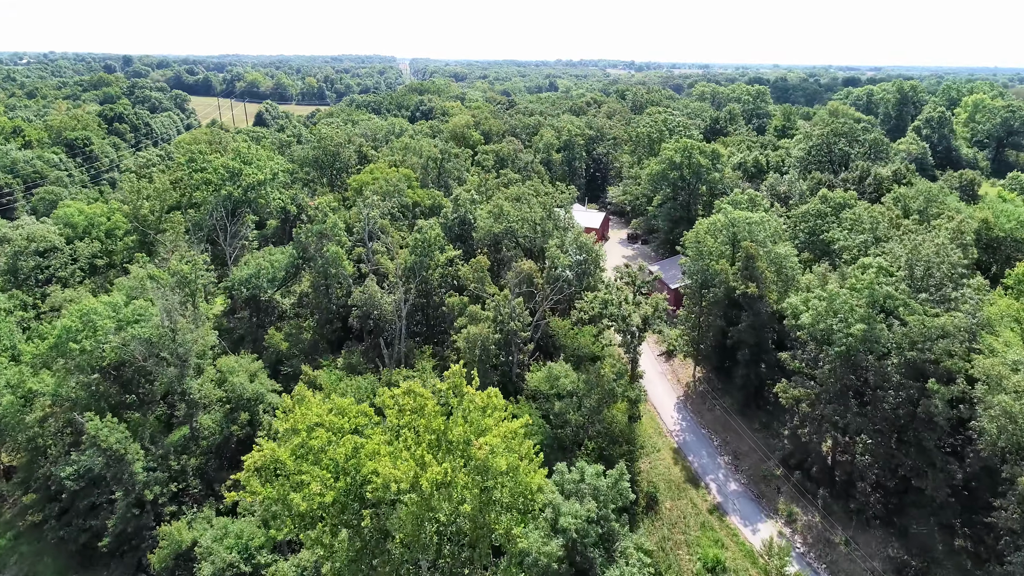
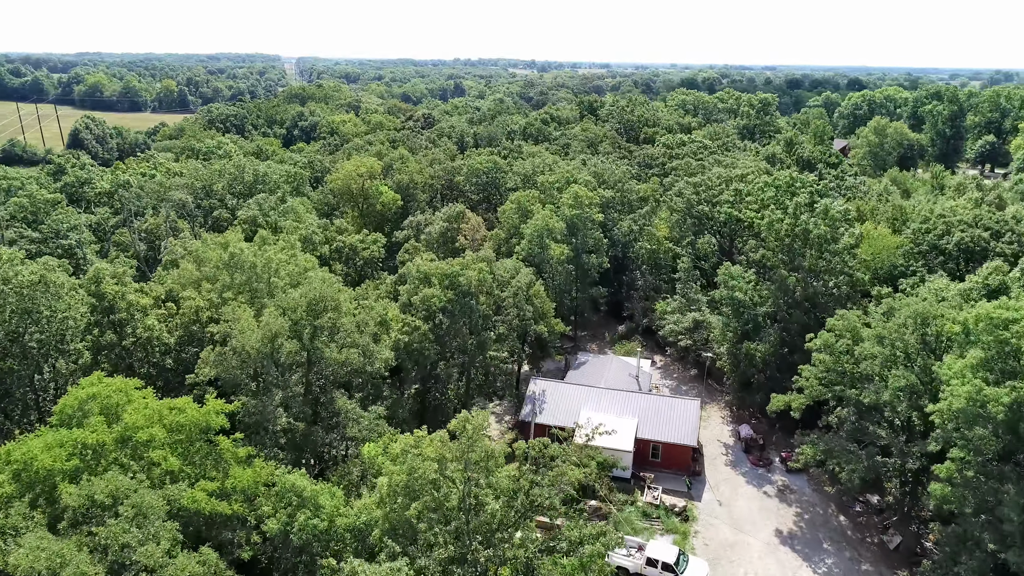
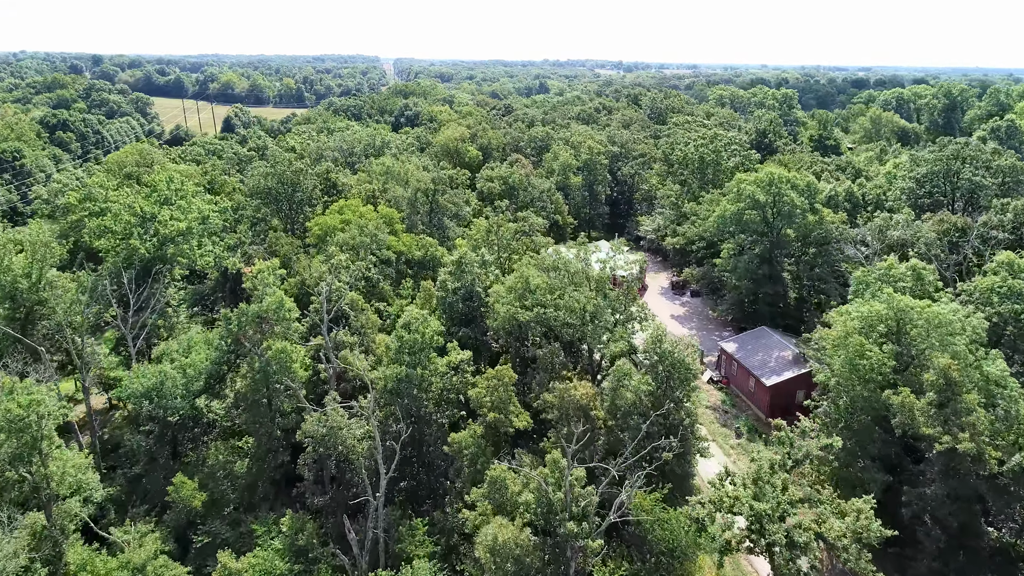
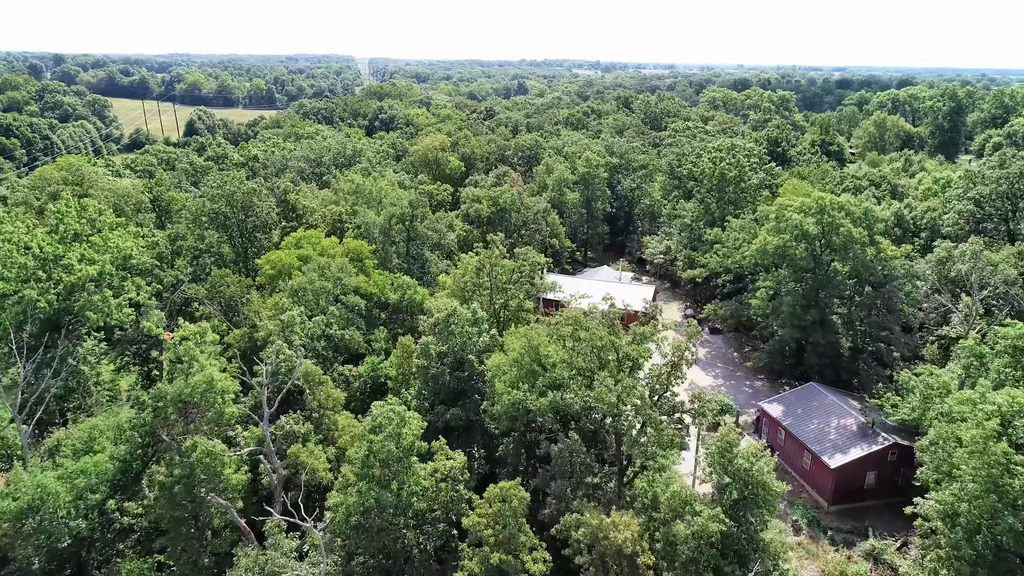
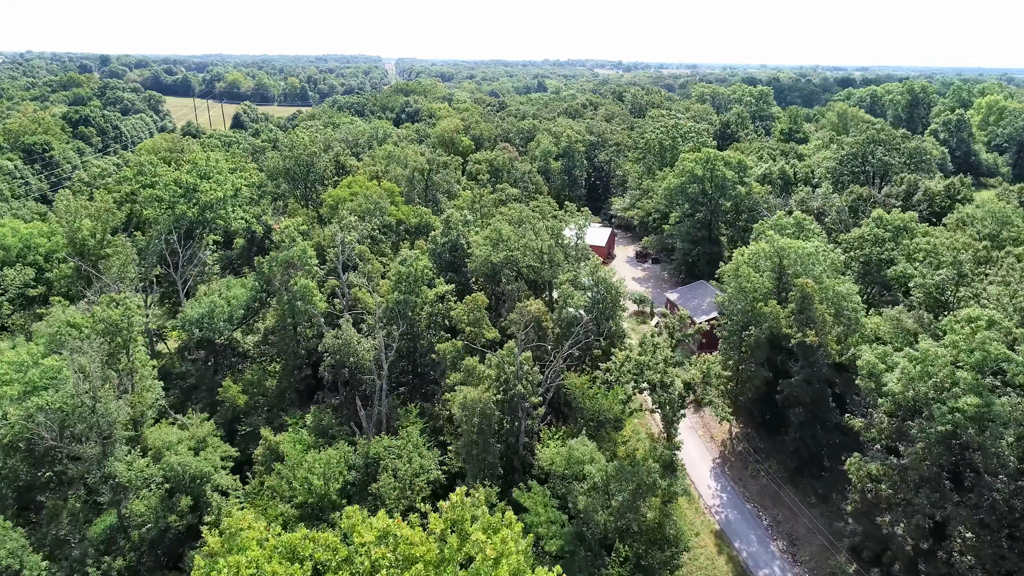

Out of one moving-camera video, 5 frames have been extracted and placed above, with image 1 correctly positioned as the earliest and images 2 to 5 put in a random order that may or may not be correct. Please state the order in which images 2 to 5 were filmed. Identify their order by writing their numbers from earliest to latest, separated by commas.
5, 3, 4, 2
